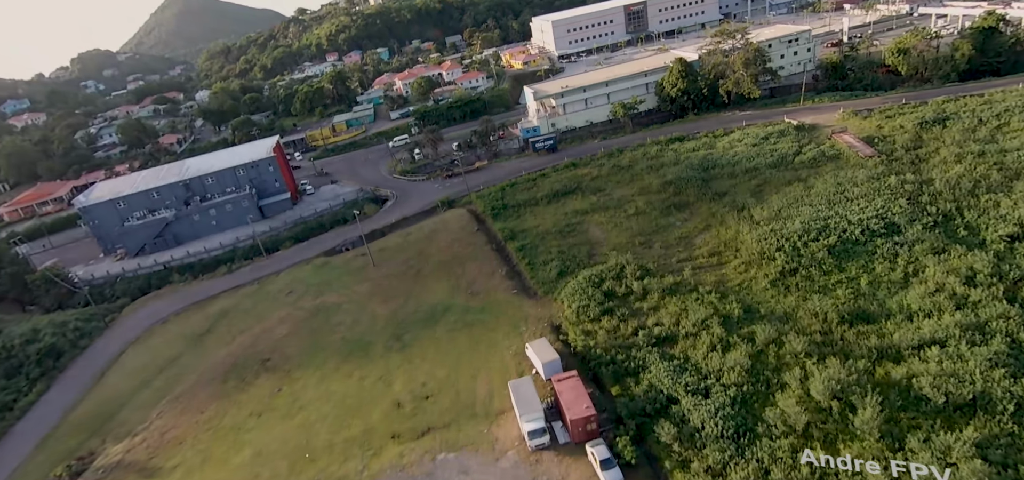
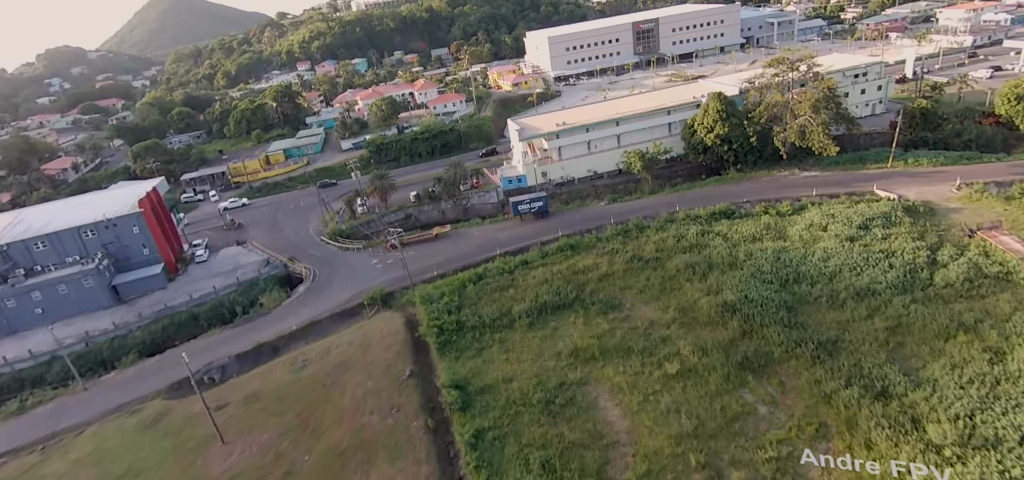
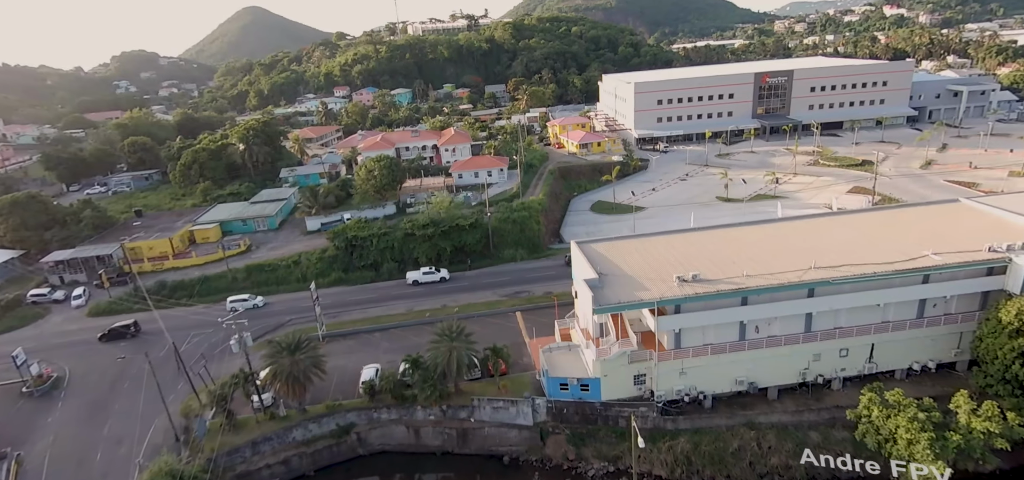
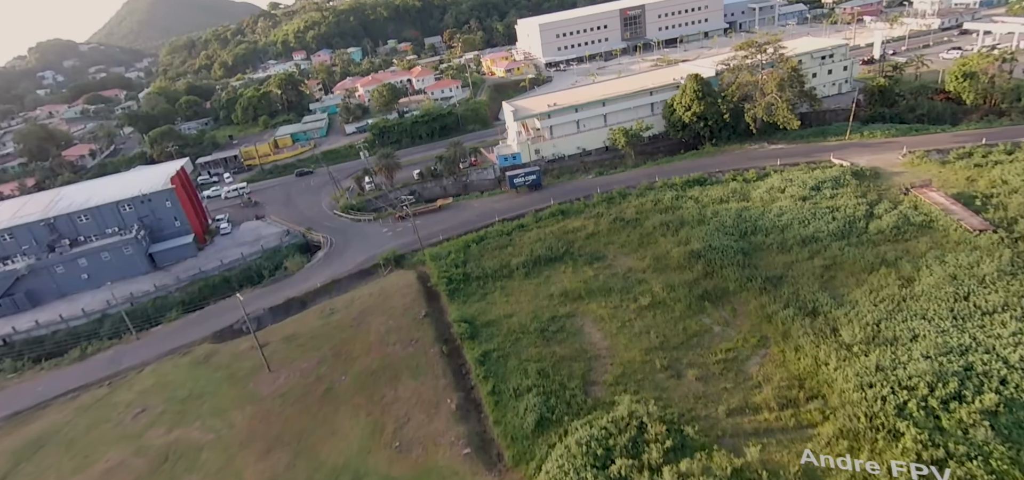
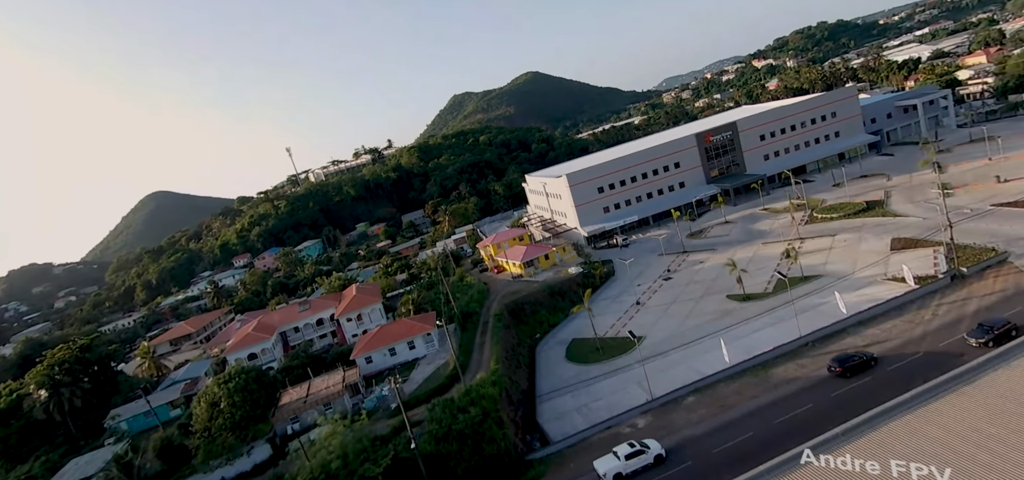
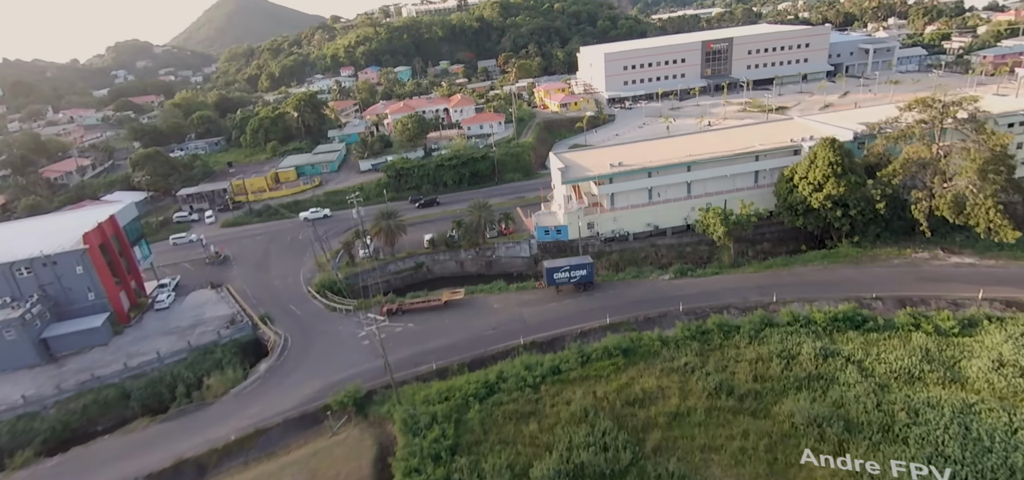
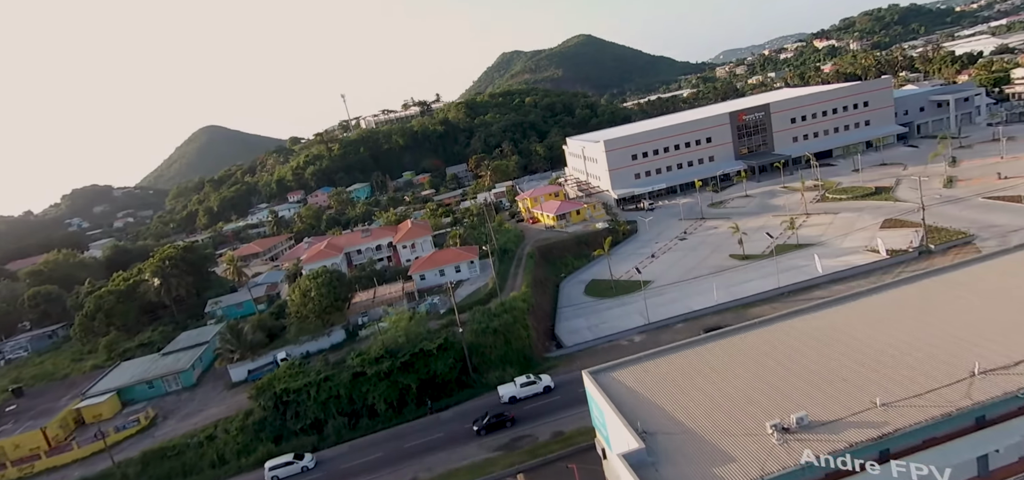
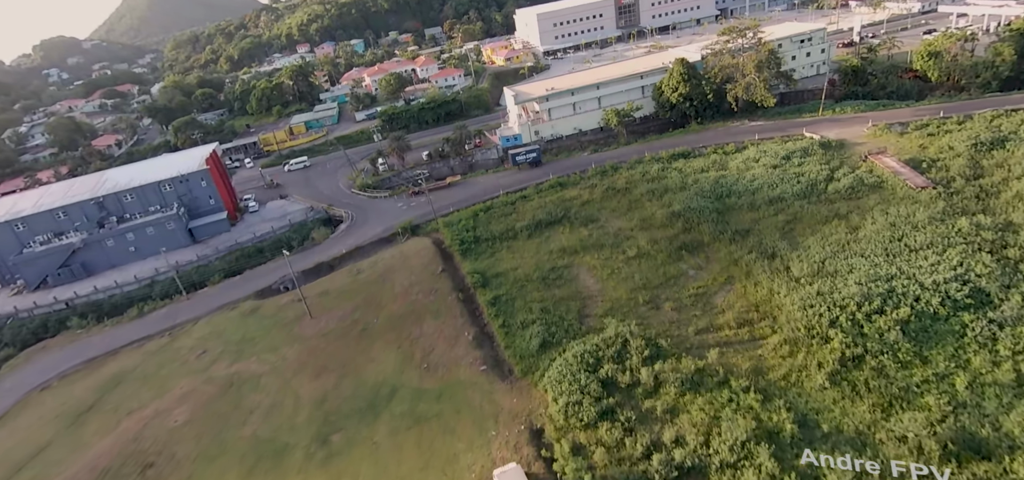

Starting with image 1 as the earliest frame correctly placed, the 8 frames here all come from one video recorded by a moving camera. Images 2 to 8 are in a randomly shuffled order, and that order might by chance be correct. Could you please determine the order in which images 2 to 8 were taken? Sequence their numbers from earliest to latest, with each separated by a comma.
8, 4, 2, 6, 3, 7, 5
